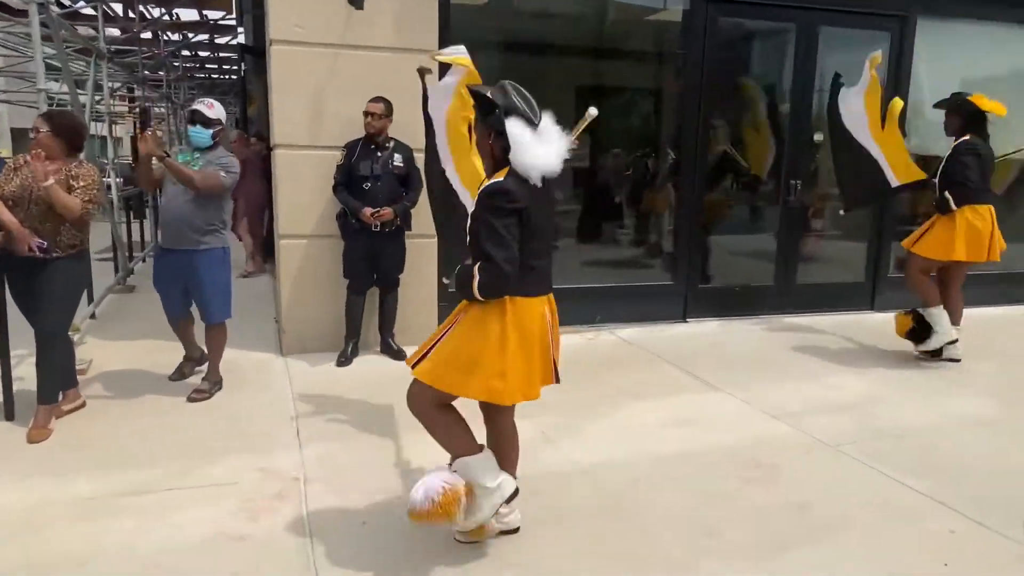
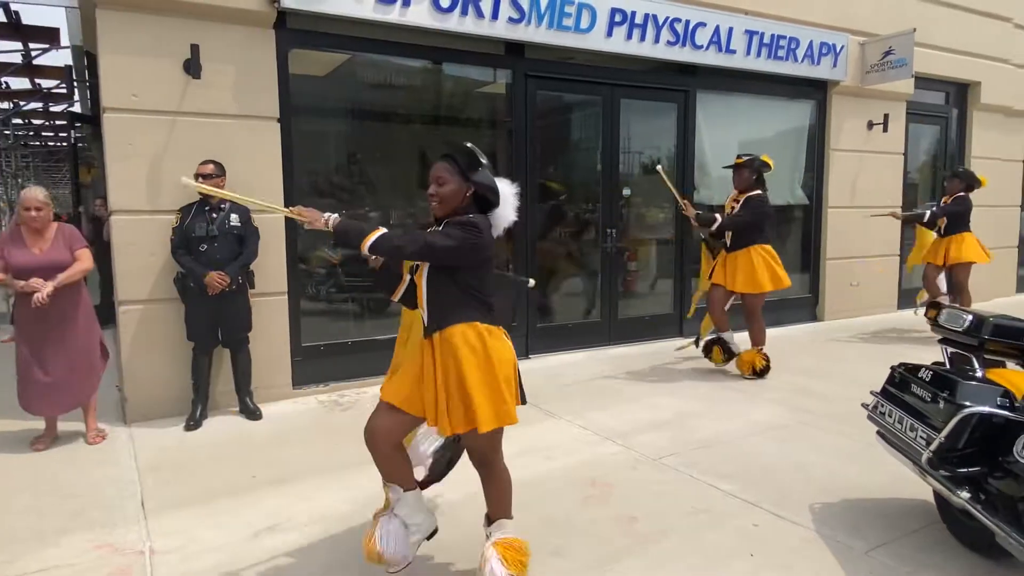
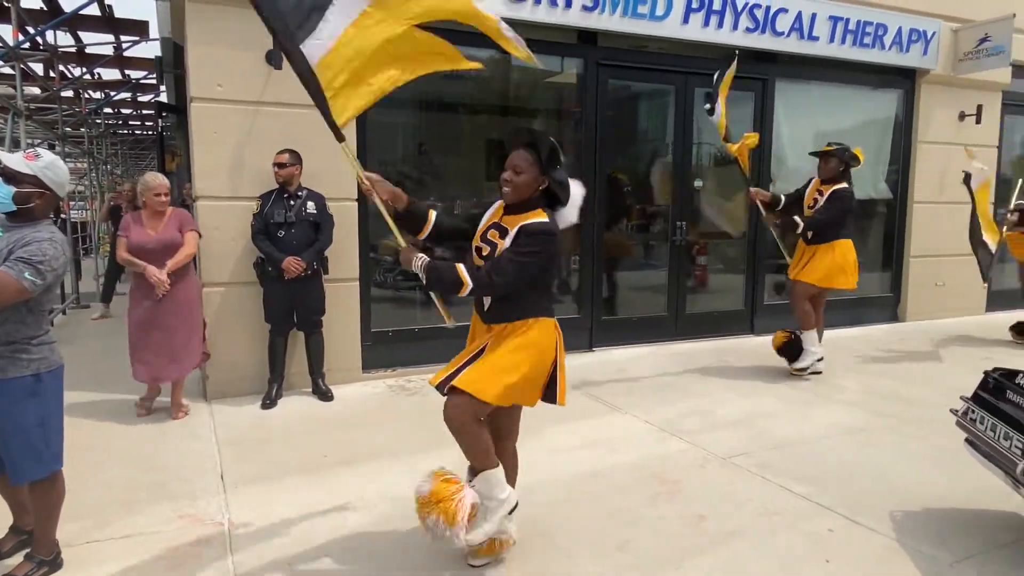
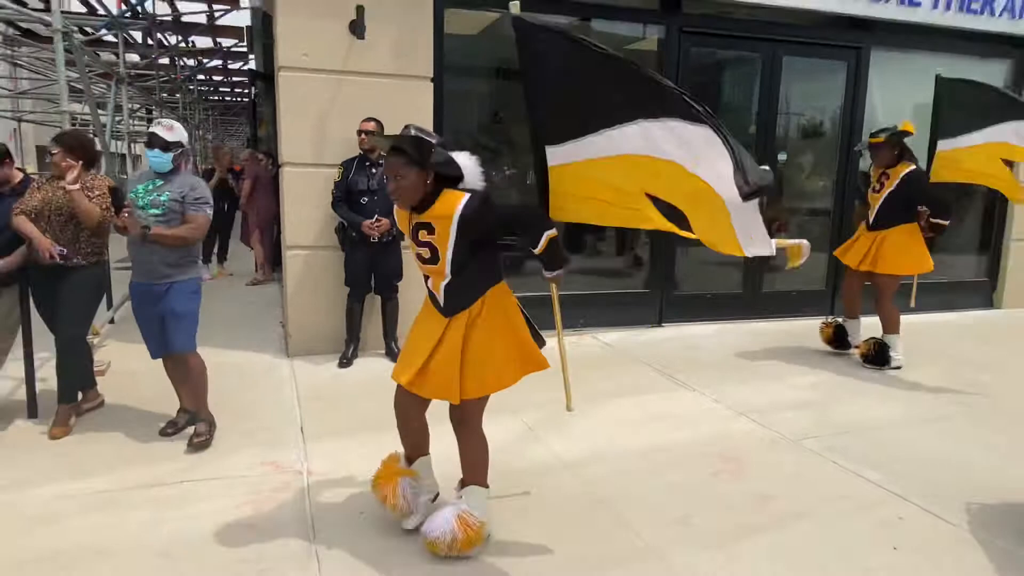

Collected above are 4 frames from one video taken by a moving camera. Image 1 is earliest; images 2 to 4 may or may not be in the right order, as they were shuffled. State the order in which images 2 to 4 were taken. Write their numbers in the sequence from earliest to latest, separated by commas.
4, 3, 2
